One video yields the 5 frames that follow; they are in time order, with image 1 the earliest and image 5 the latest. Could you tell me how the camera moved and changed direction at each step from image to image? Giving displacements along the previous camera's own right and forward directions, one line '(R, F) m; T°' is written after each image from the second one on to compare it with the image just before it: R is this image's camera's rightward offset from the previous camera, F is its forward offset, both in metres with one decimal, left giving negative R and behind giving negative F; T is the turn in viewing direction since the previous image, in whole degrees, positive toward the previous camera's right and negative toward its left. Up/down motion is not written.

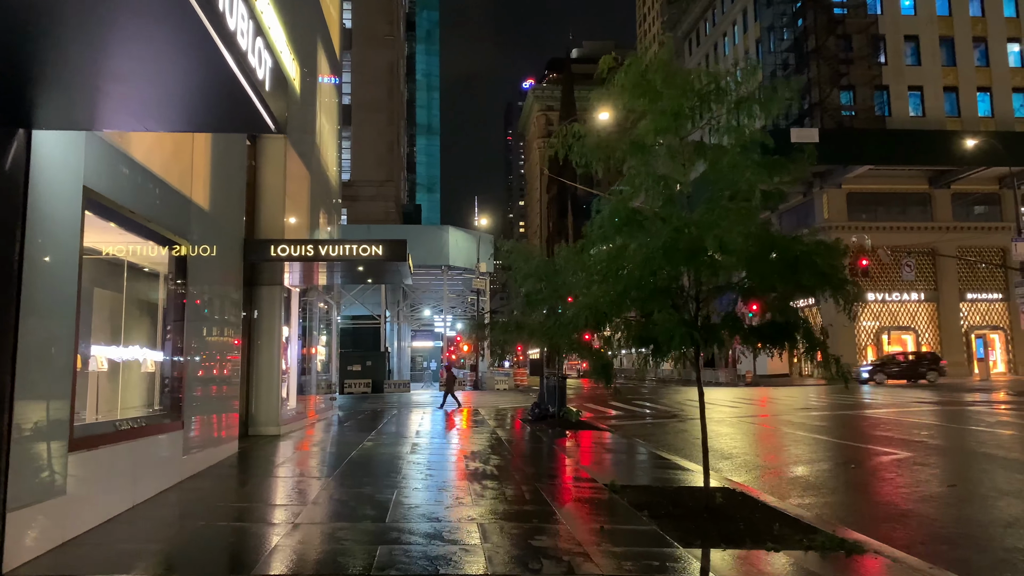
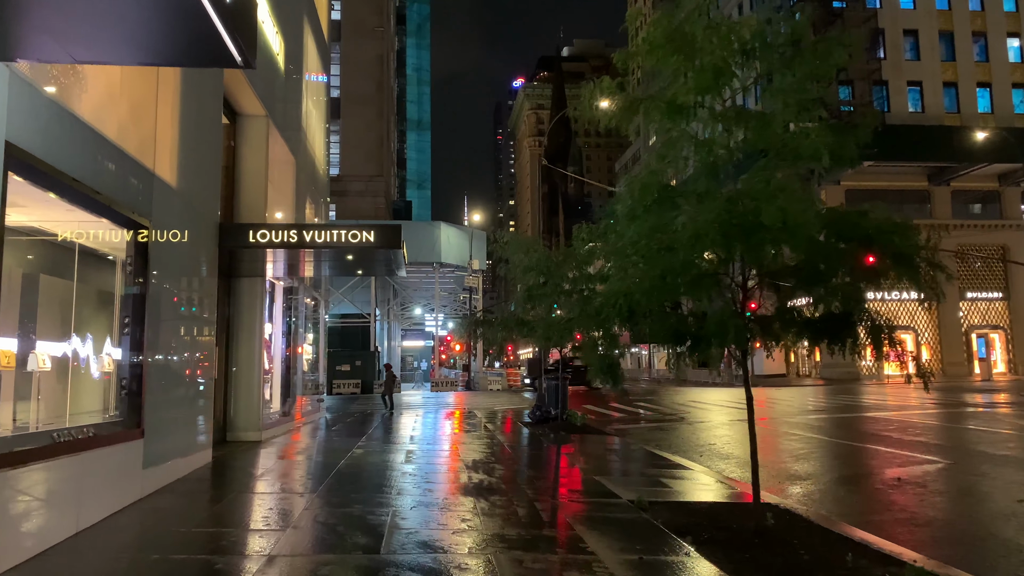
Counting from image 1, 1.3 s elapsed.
(-0.3, +1.1) m; +1°
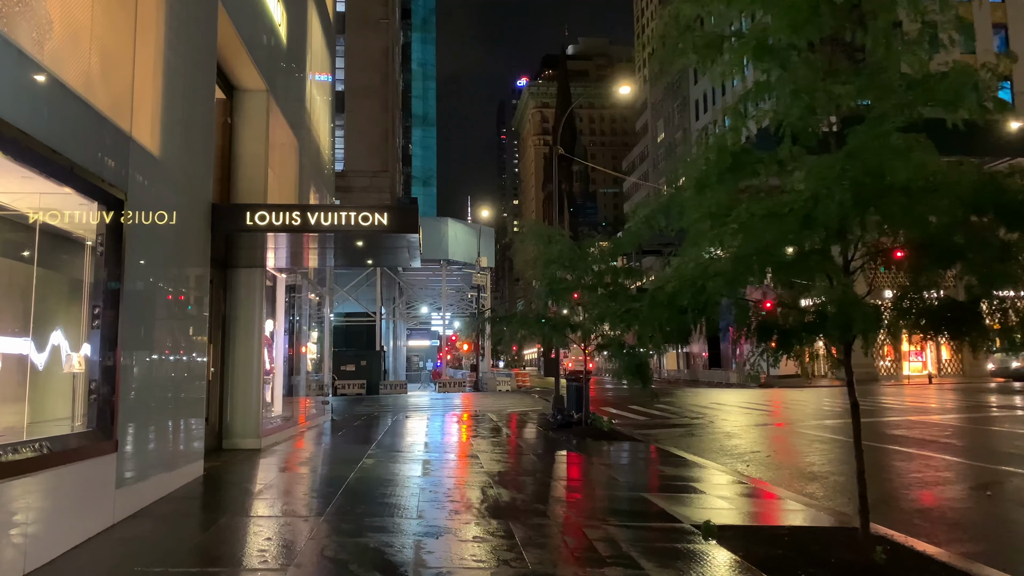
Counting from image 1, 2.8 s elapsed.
(-0.4, +1.2) m; 0°
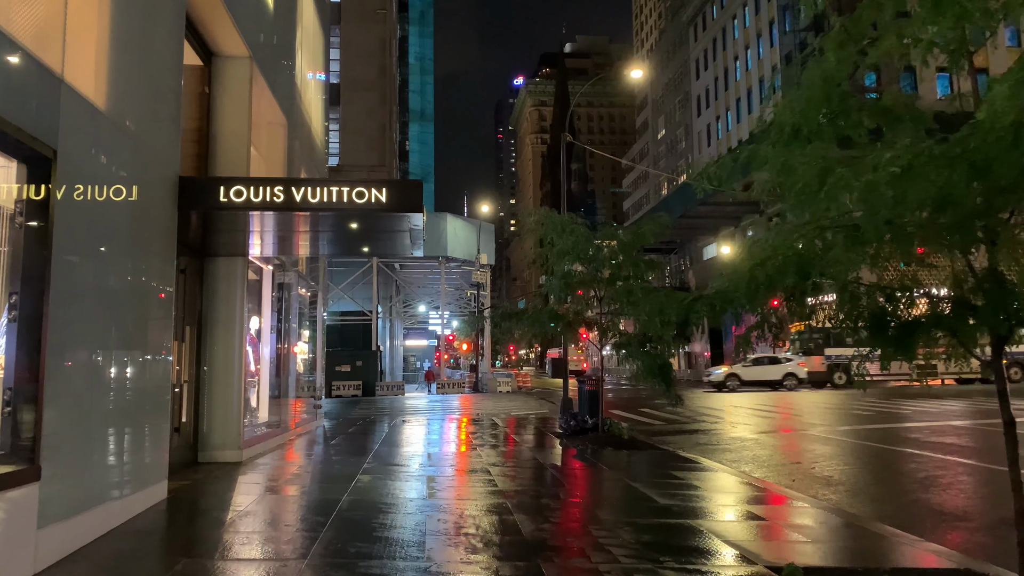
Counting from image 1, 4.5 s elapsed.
(-0.3, +1.3) m; 0°
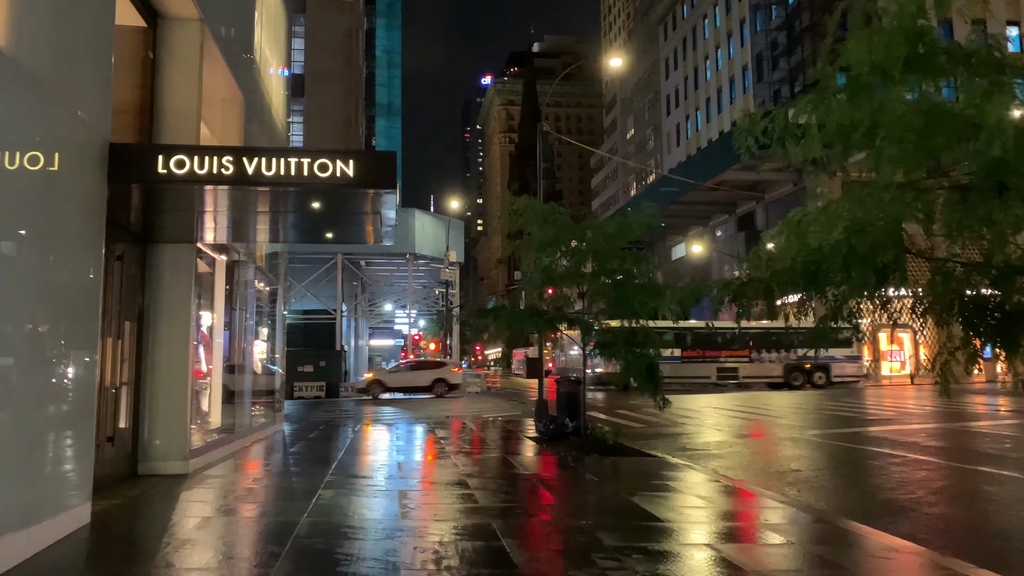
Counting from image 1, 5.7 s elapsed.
(-0.2, +0.9) m; +3°
